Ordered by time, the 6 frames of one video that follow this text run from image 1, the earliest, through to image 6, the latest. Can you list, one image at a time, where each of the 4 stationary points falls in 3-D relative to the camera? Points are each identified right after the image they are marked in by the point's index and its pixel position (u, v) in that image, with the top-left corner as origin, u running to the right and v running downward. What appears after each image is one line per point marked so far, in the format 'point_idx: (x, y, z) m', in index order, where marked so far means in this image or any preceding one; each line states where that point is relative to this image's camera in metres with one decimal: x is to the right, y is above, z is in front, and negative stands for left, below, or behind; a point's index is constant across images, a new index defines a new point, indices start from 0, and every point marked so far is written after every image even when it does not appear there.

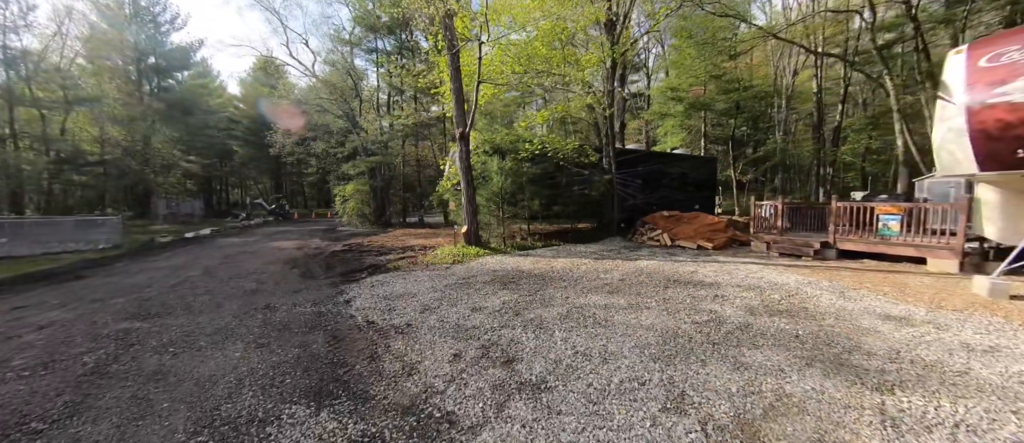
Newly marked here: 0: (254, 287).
0: (-4.0, -1.0, +5.6) m
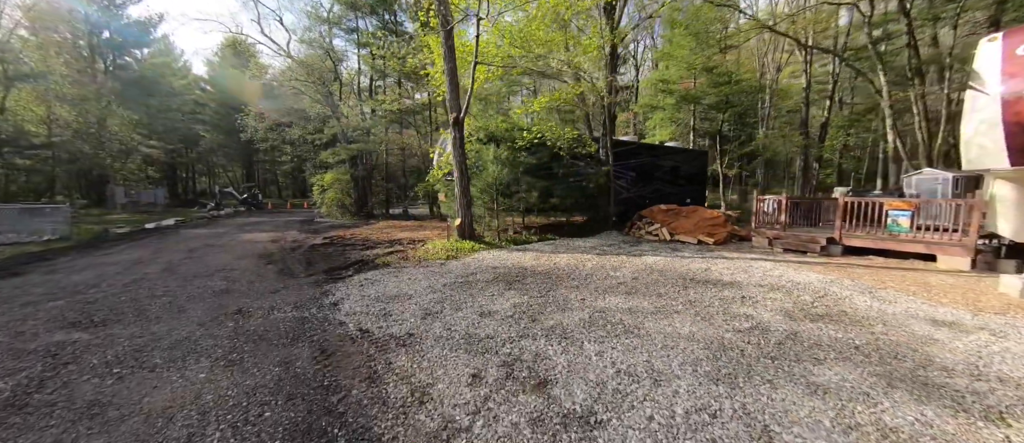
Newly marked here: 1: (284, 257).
0: (-3.9, -0.9, +4.9) m
1: (-4.6, -0.7, +7.5) m
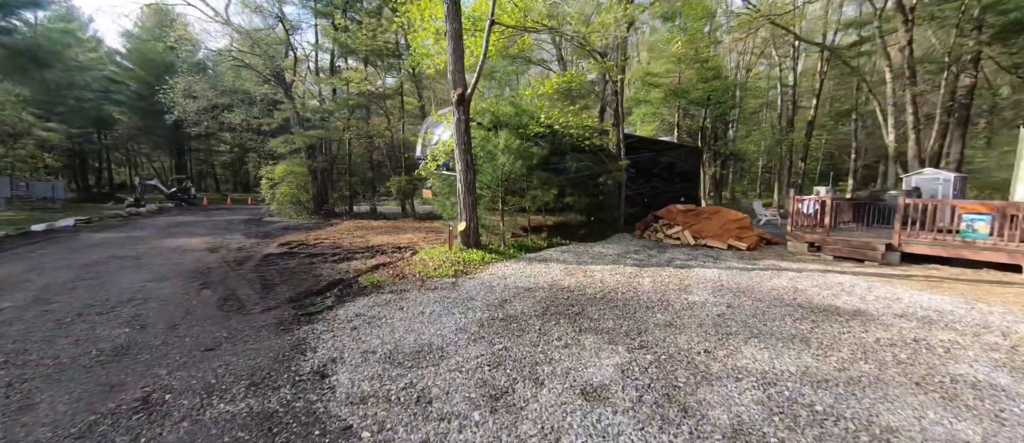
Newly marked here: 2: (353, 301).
0: (-3.3, -1.0, +3.1) m
1: (-4.3, -0.8, +5.5) m
2: (-1.8, -0.9, +4.2) m
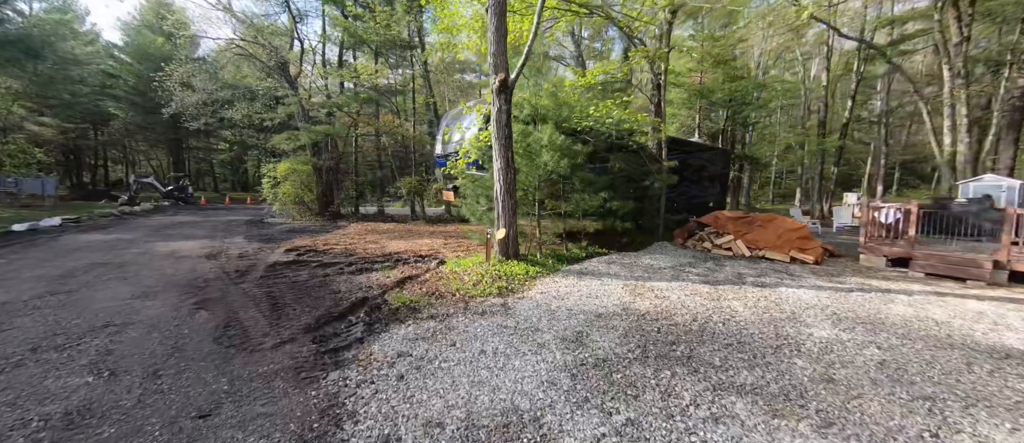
0: (-2.6, -1.0, +2.2) m
1: (-3.6, -0.9, +4.6) m
2: (-1.1, -1.0, +3.3) m
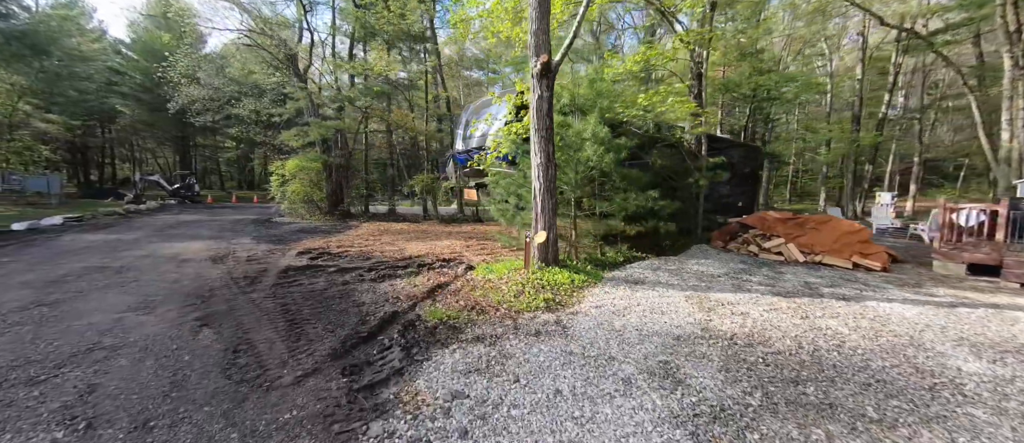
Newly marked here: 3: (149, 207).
0: (-2.1, -1.1, +1.6) m
1: (-3.1, -0.9, +4.1) m
2: (-0.6, -1.0, +2.7) m
3: (-15.8, +0.6, +16.0) m
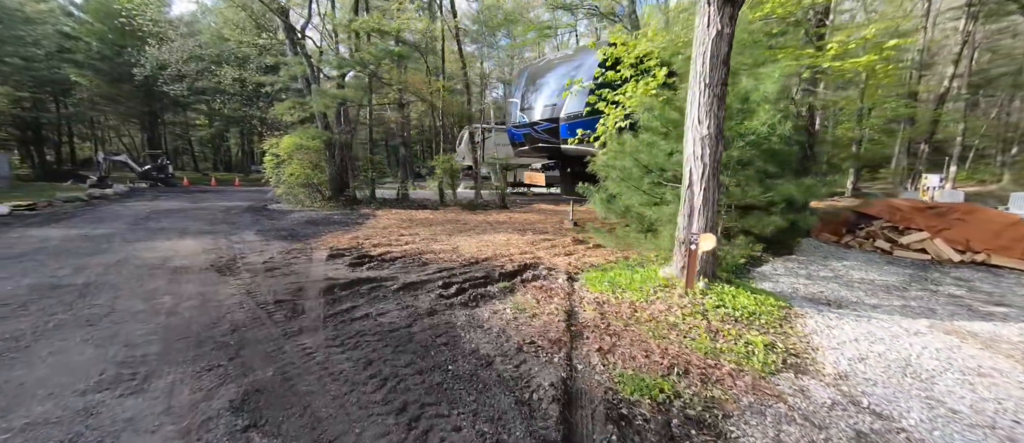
0: (-0.5, -1.3, +0.1) m
1: (-1.6, -1.0, +2.5) m
2: (+1.0, -1.2, +1.3) m
3: (-14.8, +1.1, +13.7) m
